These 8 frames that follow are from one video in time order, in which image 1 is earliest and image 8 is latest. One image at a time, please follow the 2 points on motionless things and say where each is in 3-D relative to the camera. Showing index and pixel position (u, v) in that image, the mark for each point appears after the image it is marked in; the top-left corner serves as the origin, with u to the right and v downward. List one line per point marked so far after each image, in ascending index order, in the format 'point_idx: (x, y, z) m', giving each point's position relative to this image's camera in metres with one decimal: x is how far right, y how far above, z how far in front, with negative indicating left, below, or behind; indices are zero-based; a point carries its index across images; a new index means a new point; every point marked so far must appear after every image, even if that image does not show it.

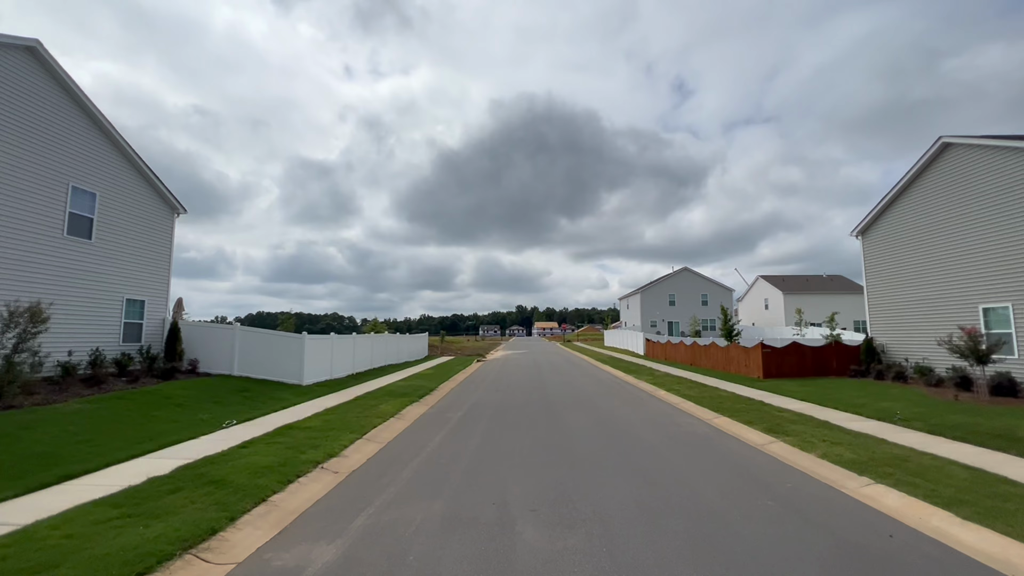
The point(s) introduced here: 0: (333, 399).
0: (-4.4, -2.7, +14.1) m
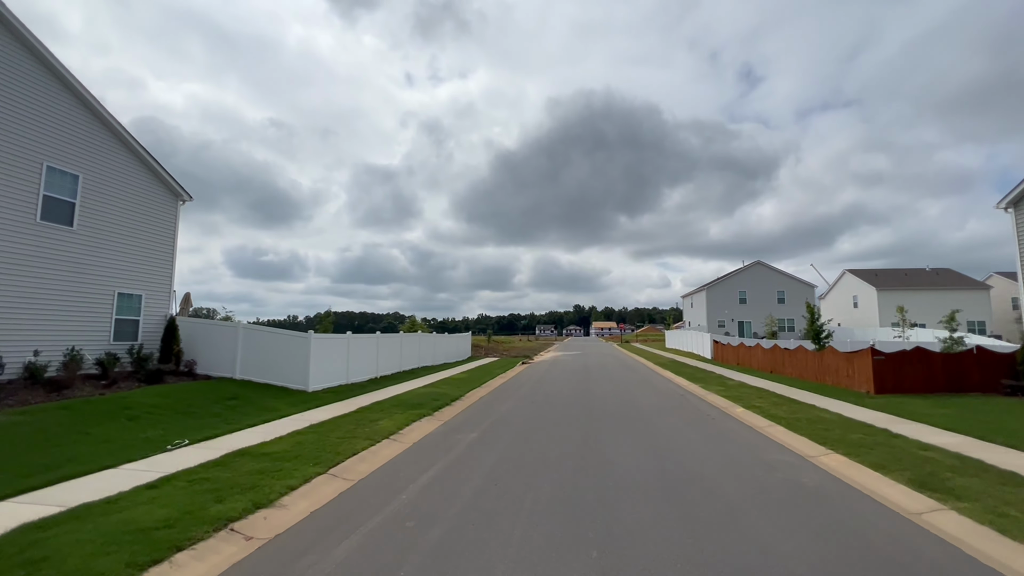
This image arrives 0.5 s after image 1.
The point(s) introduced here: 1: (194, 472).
0: (-3.7, -2.5, +11.8) m
1: (-3.7, -2.1, +6.7) m
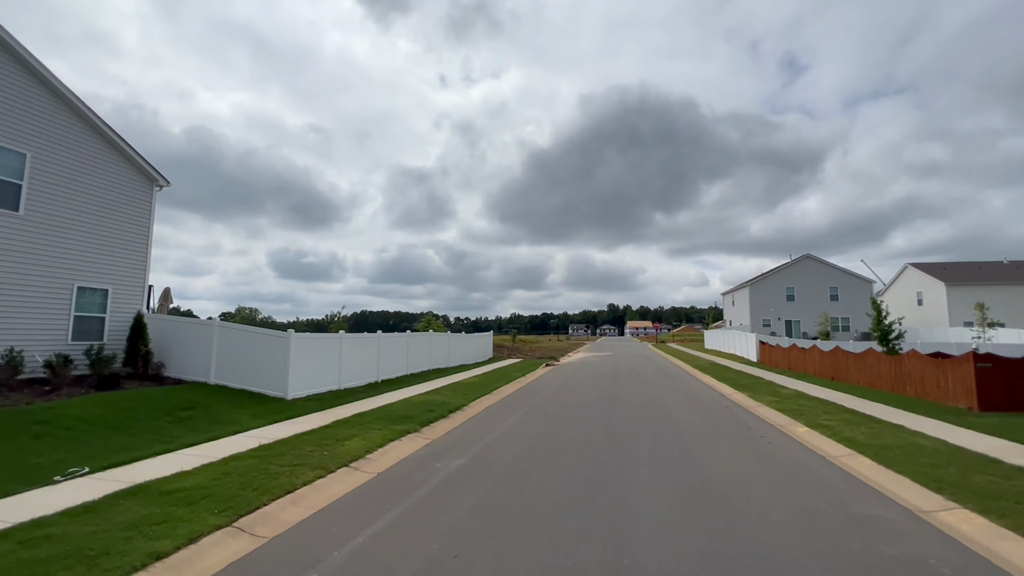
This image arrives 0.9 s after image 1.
0: (-3.6, -2.3, +9.9) m
1: (-3.9, -2.0, +4.8) m
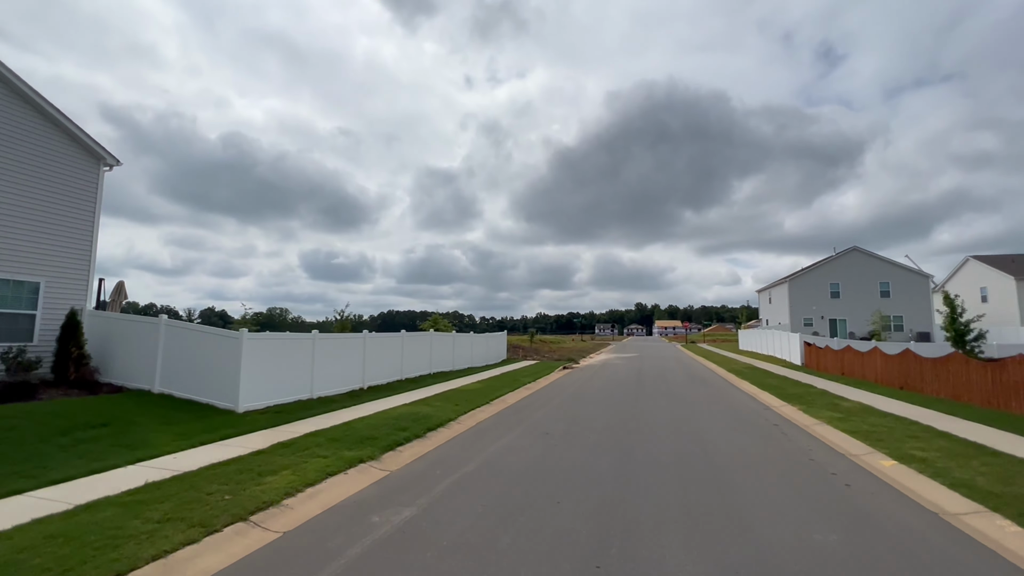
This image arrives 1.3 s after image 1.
0: (-3.8, -2.1, +7.9) m
1: (-4.3, -1.8, +2.8) m
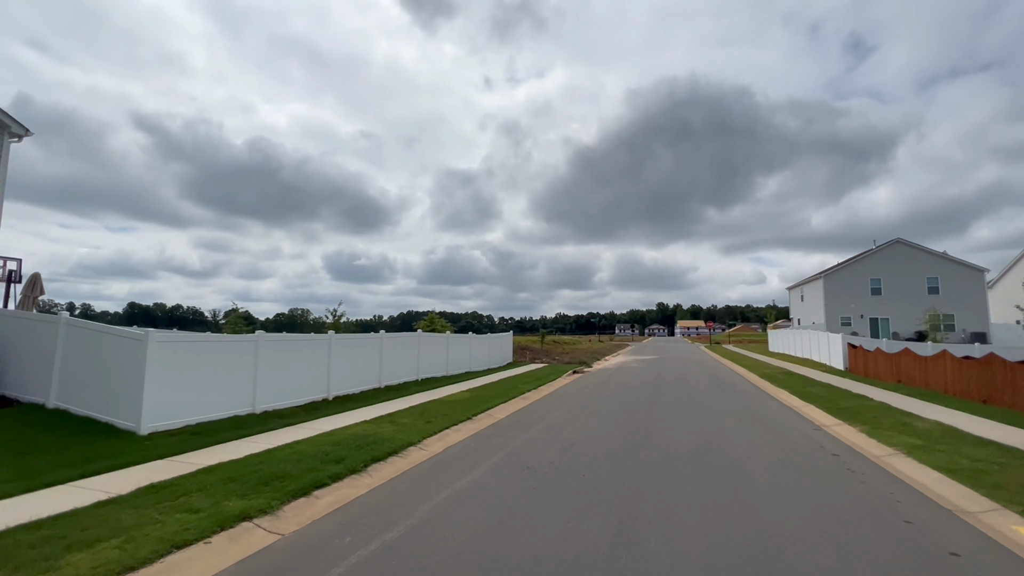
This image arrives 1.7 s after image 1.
0: (-4.2, -2.0, +5.7) m
1: (-4.9, -1.6, +0.6) m
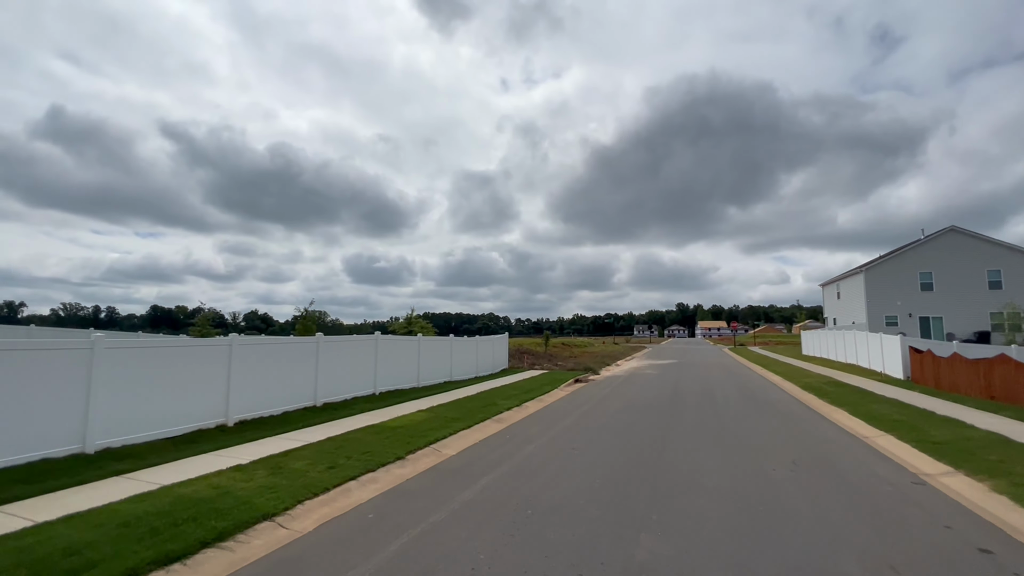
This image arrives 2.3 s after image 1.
0: (-5.0, -1.8, +2.7) m
1: (-5.9, -1.4, -2.4) m
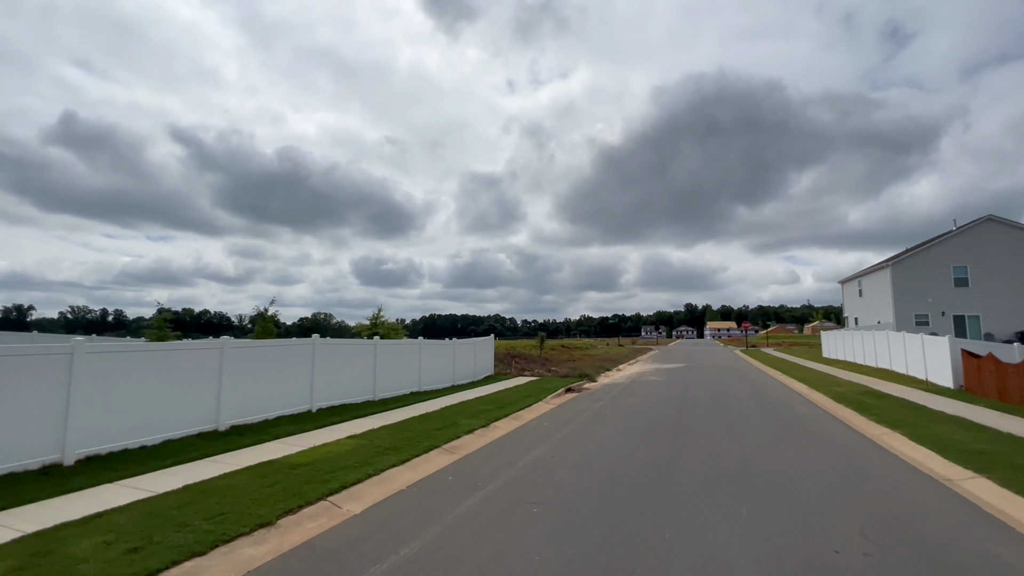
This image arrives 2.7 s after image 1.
0: (-5.7, -1.6, +0.3) m
1: (-6.7, -1.3, -4.7) m
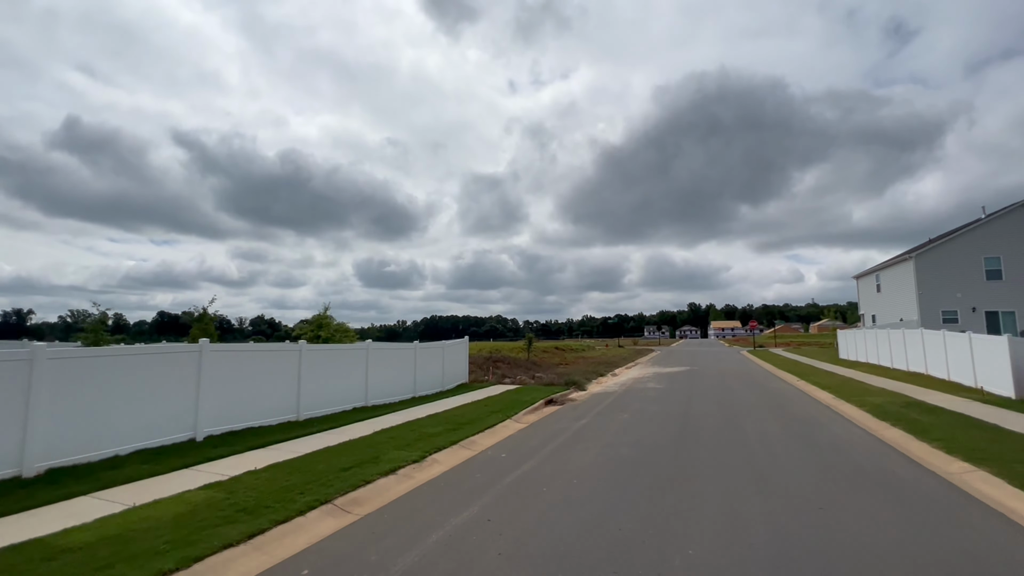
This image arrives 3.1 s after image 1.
0: (-6.5, -1.5, -2.2) m
1: (-7.5, -1.1, -7.2) m
